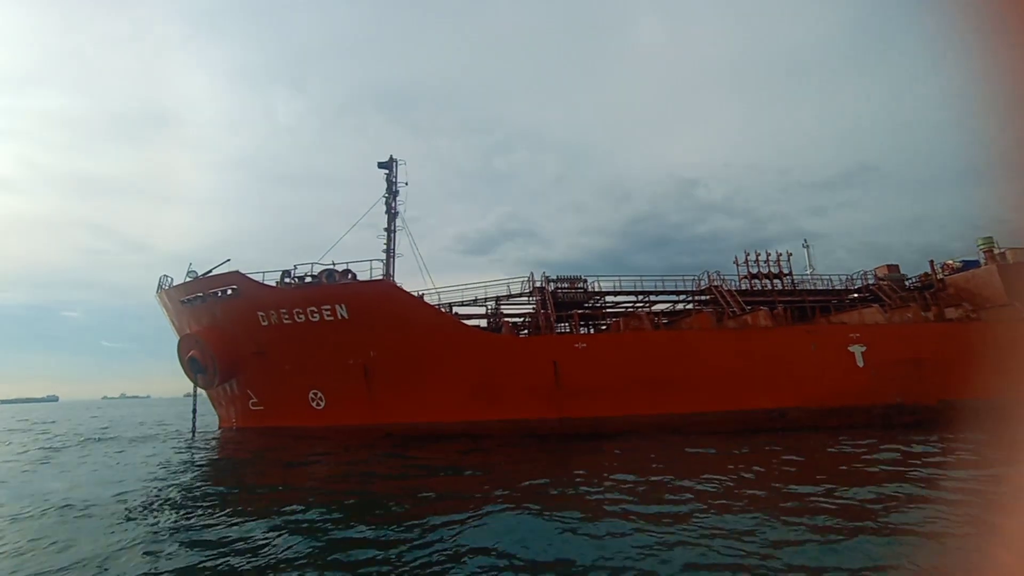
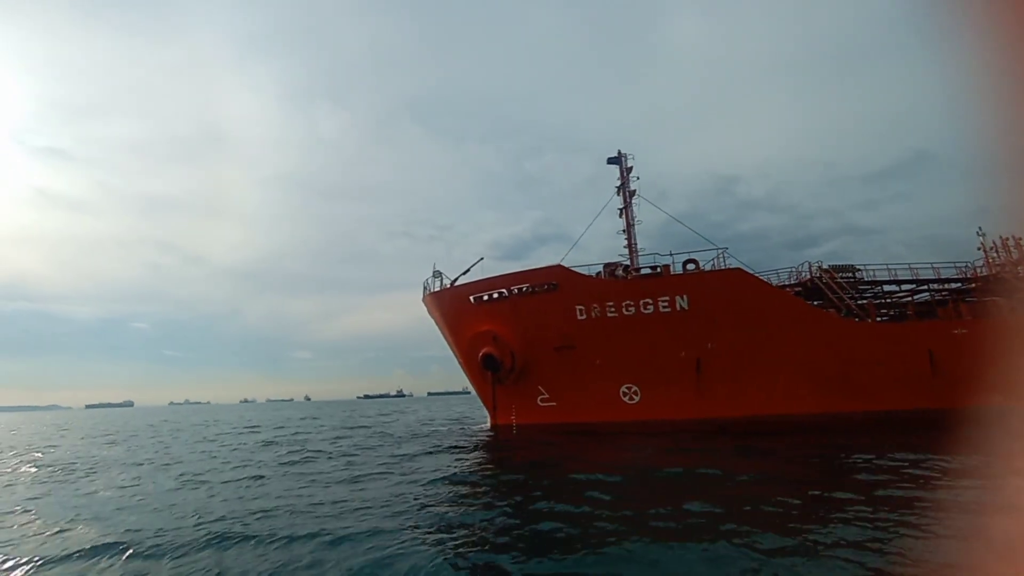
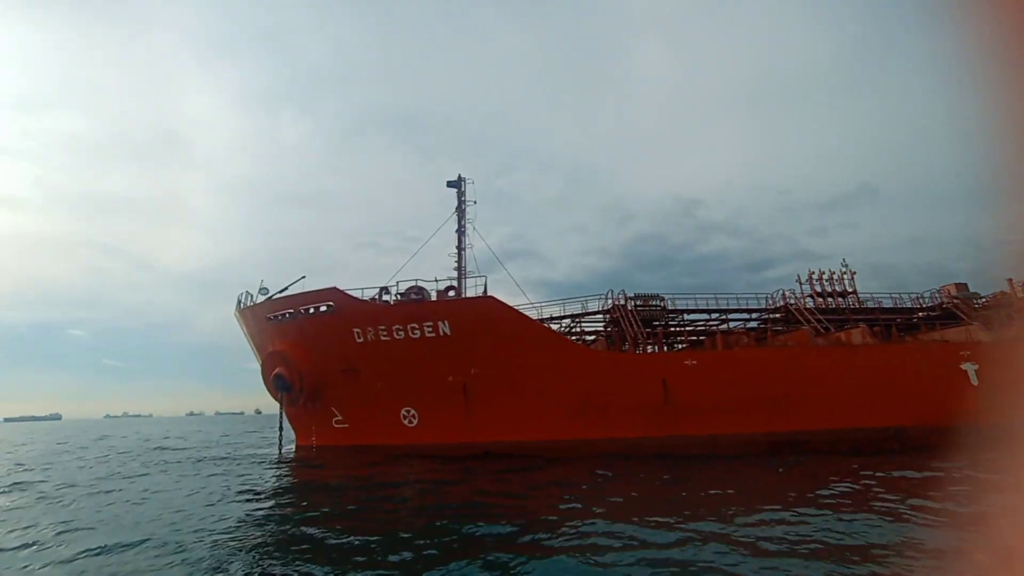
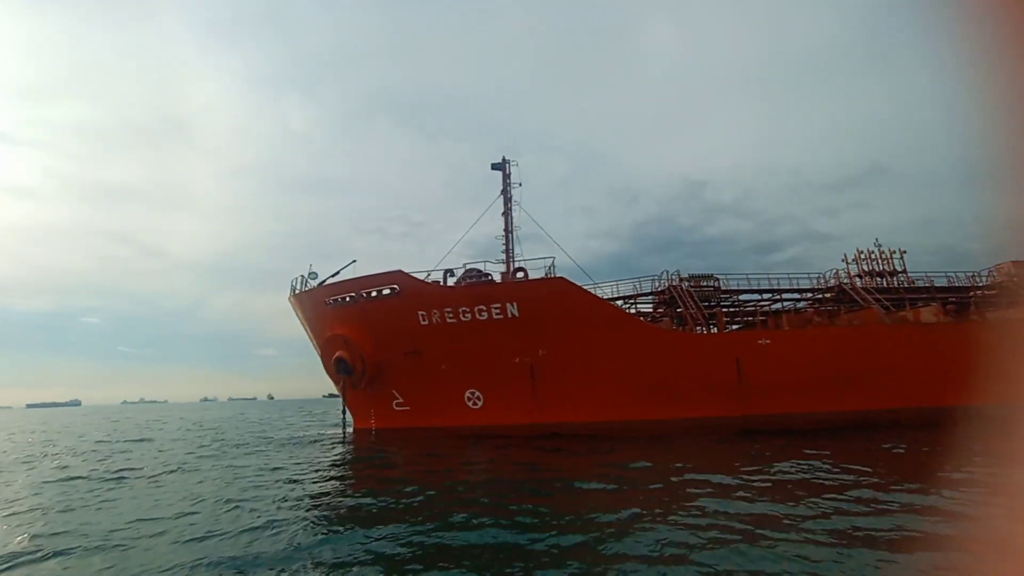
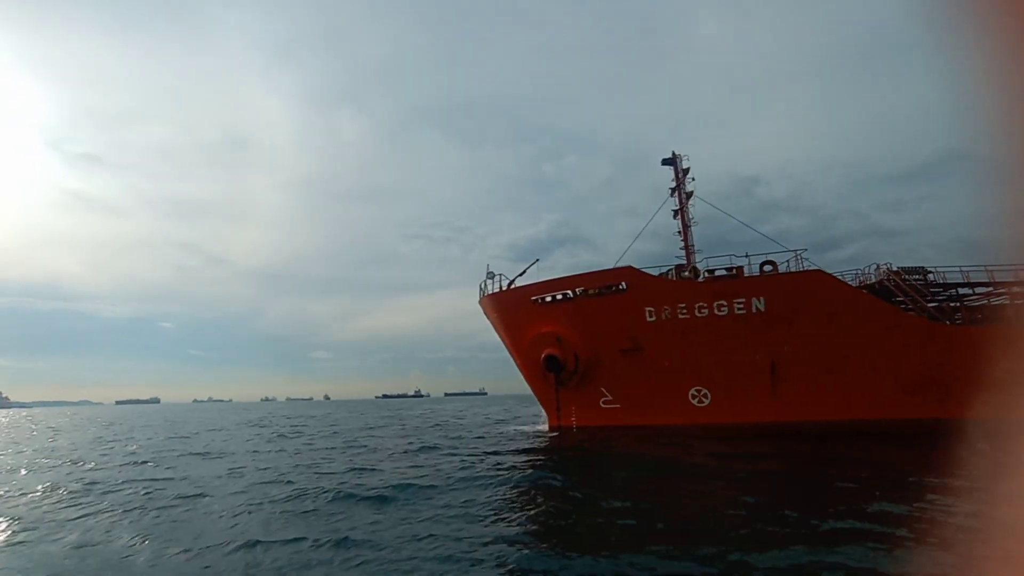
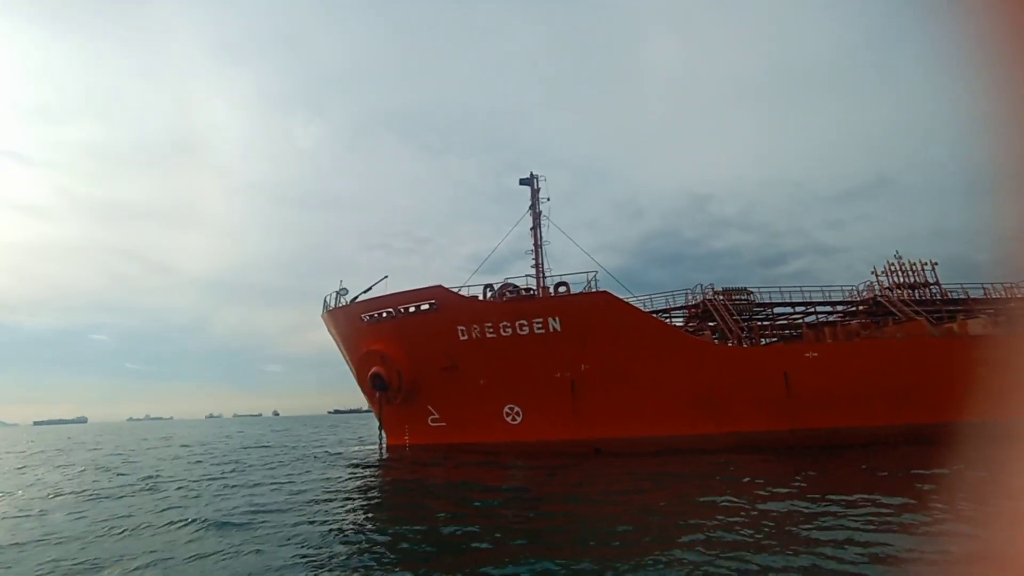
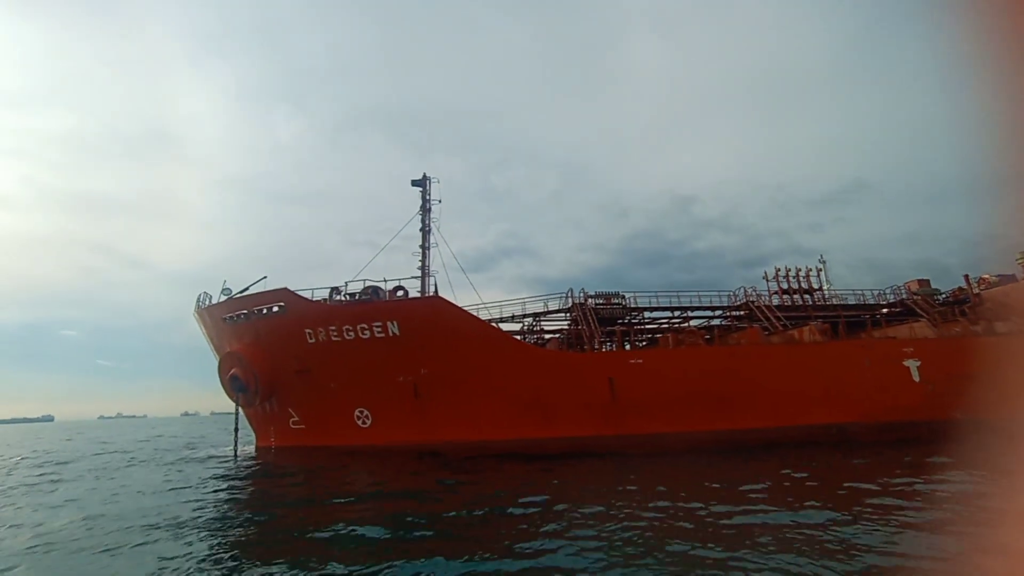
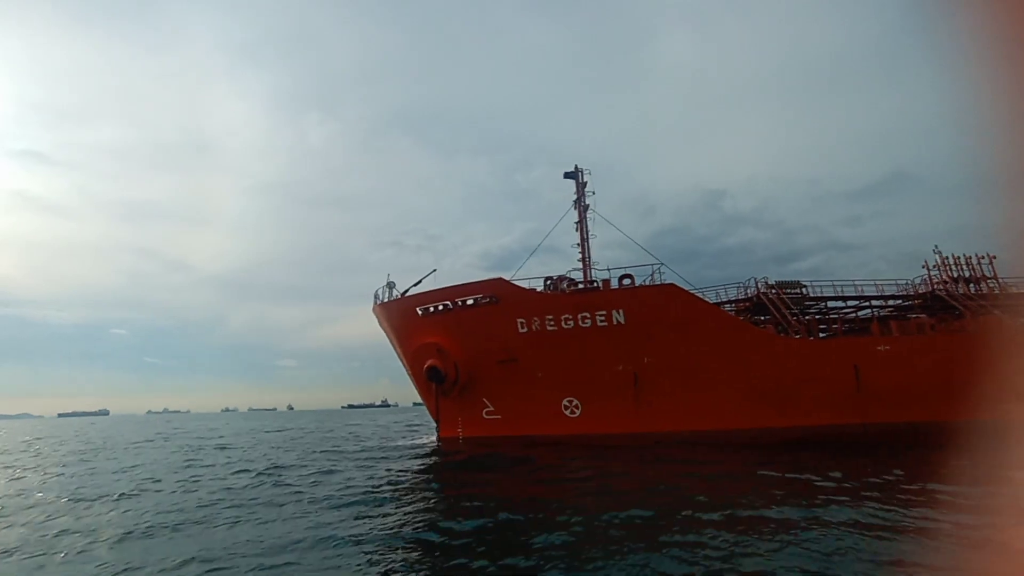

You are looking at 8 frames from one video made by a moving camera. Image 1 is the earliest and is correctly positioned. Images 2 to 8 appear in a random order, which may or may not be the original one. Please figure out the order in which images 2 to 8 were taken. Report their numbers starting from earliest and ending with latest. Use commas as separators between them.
7, 3, 4, 6, 8, 2, 5
